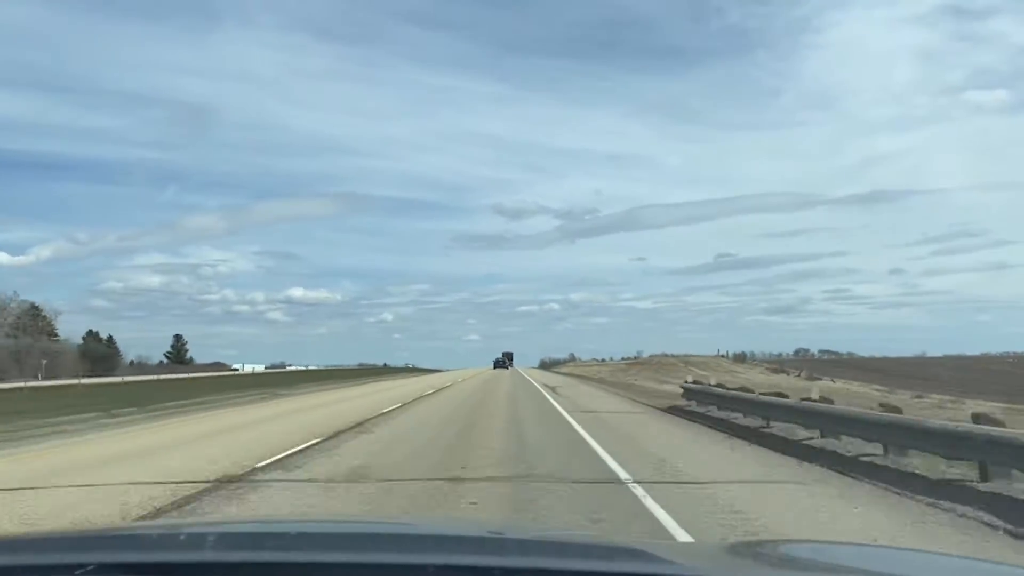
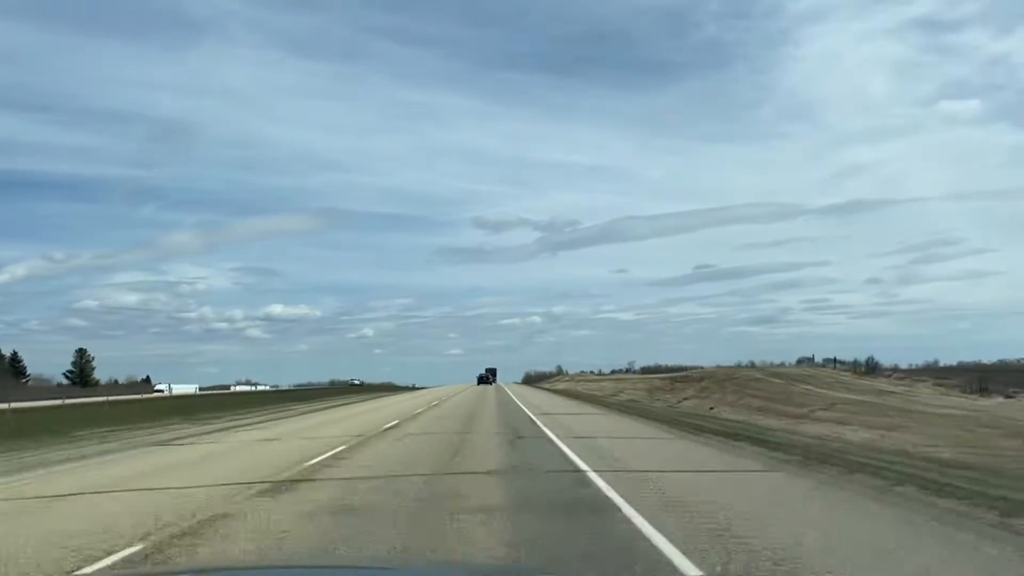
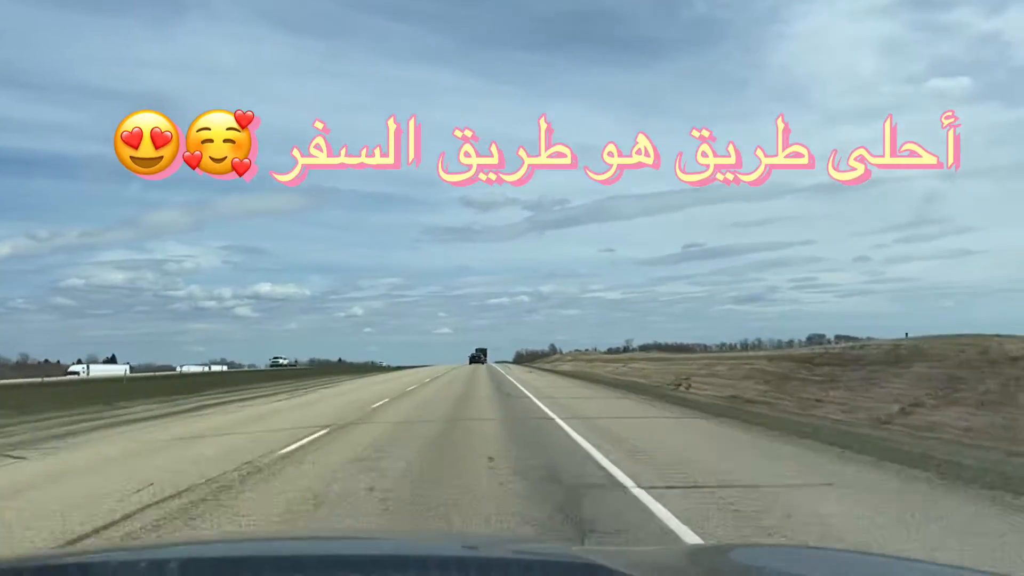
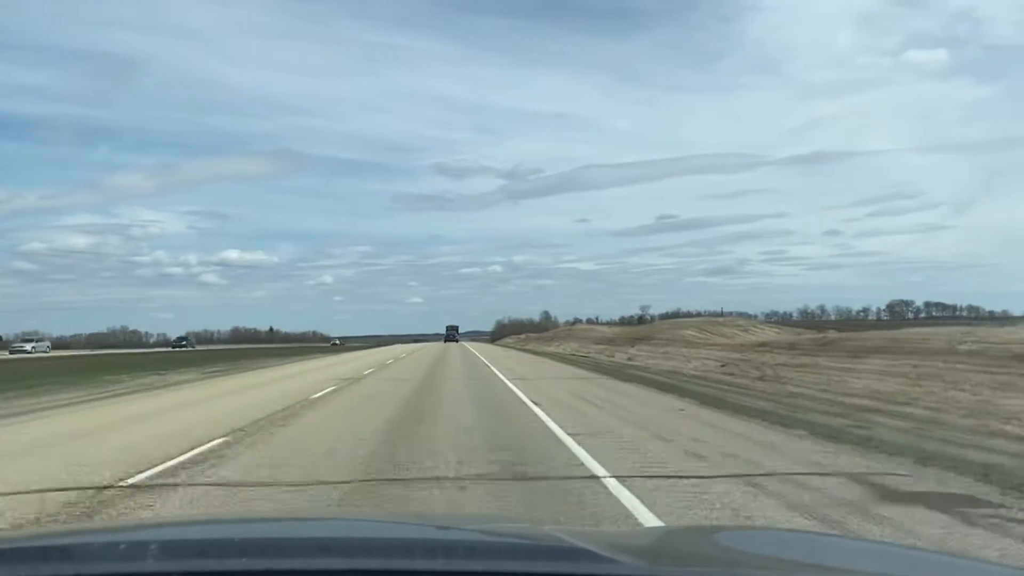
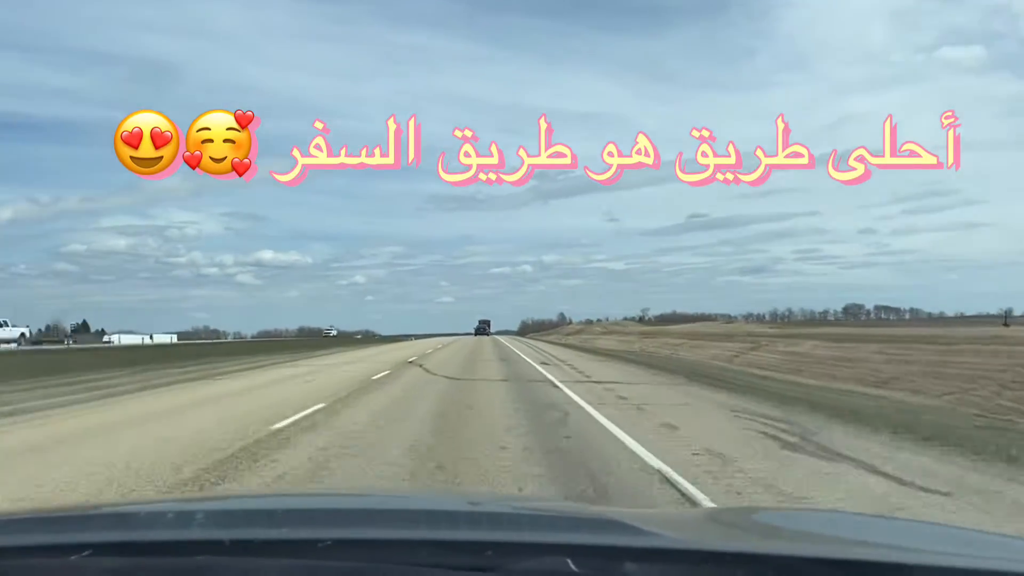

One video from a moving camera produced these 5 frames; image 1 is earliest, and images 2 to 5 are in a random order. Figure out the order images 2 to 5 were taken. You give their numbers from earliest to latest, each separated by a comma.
2, 3, 5, 4
